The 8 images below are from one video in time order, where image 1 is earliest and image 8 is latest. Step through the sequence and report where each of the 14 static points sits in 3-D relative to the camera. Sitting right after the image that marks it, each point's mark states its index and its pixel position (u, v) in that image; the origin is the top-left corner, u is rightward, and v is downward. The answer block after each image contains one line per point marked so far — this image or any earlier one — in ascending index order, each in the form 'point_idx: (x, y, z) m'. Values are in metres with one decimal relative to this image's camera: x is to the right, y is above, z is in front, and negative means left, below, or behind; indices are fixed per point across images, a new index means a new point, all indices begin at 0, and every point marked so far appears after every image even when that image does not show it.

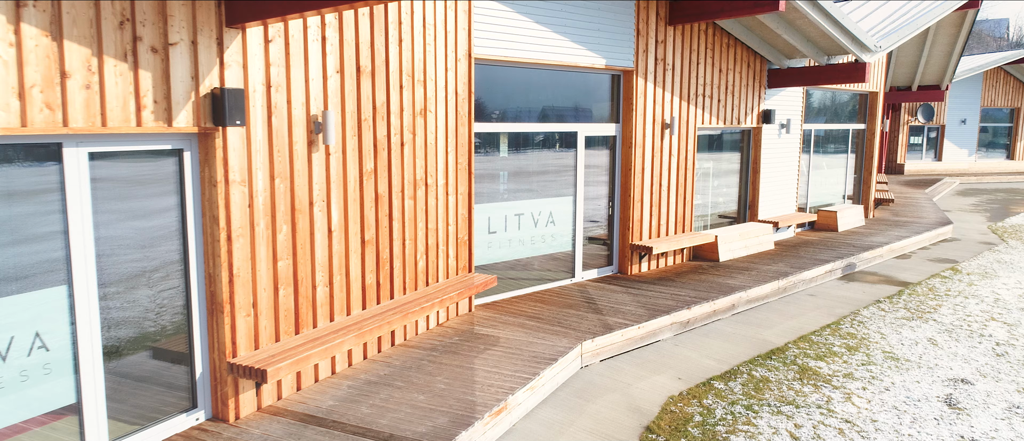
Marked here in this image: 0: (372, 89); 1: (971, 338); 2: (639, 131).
0: (-1.0, +0.9, +5.0) m
1: (+4.2, -1.1, +6.5) m
2: (+1.4, +1.0, +7.8) m
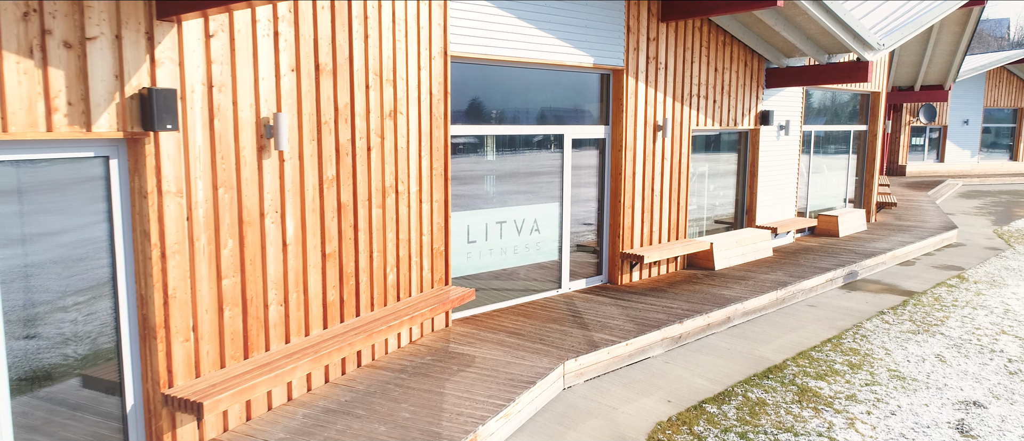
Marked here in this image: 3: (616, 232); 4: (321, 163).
0: (-1.2, +0.9, +4.6) m
1: (+4.1, -1.2, +6.1) m
2: (+1.2, +0.9, +7.4) m
3: (+1.1, -0.1, +7.5) m
4: (-1.2, +0.4, +4.5) m
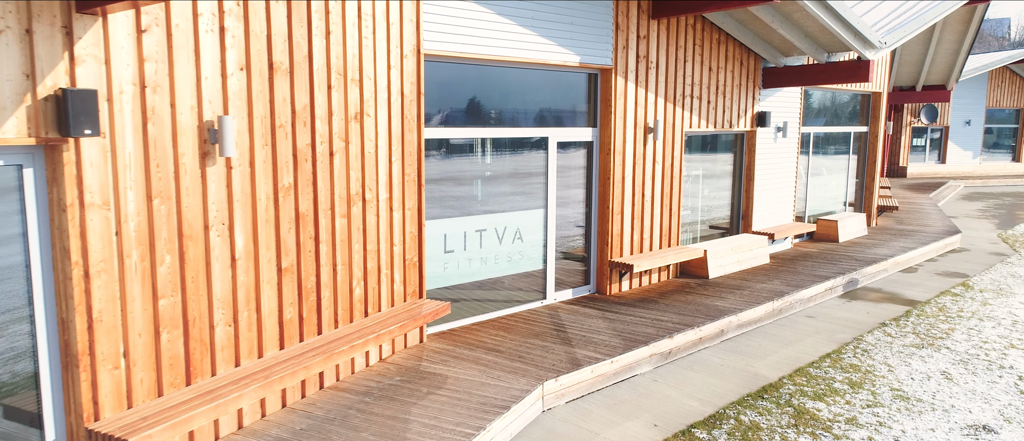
0: (-1.3, +0.8, +4.2) m
1: (+3.9, -1.2, +5.8) m
2: (+1.1, +0.8, +7.0) m
3: (+0.9, -0.2, +7.1) m
4: (-1.4, +0.3, +4.2) m
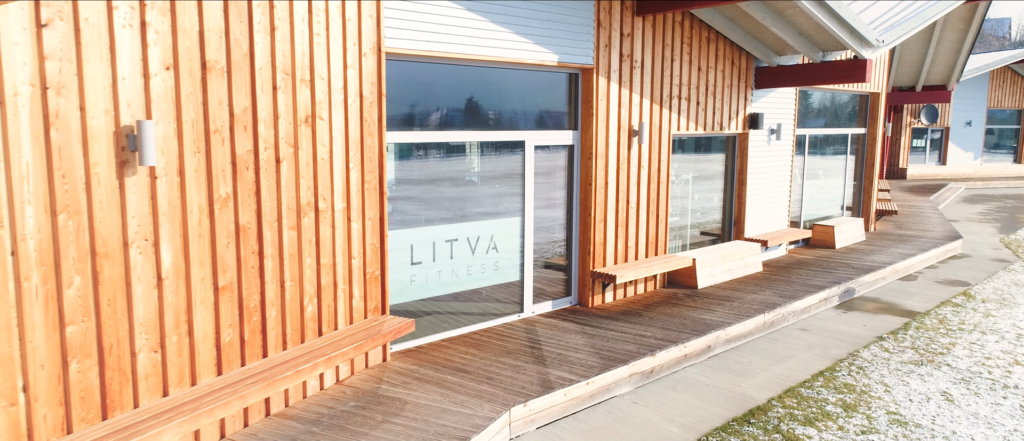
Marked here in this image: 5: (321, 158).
0: (-1.6, +0.7, +3.9) m
1: (+3.7, -1.3, +5.4) m
2: (+0.8, +0.8, +6.6) m
3: (+0.7, -0.3, +6.7) m
4: (-1.6, +0.2, +3.8) m
5: (-1.2, +0.4, +4.5) m
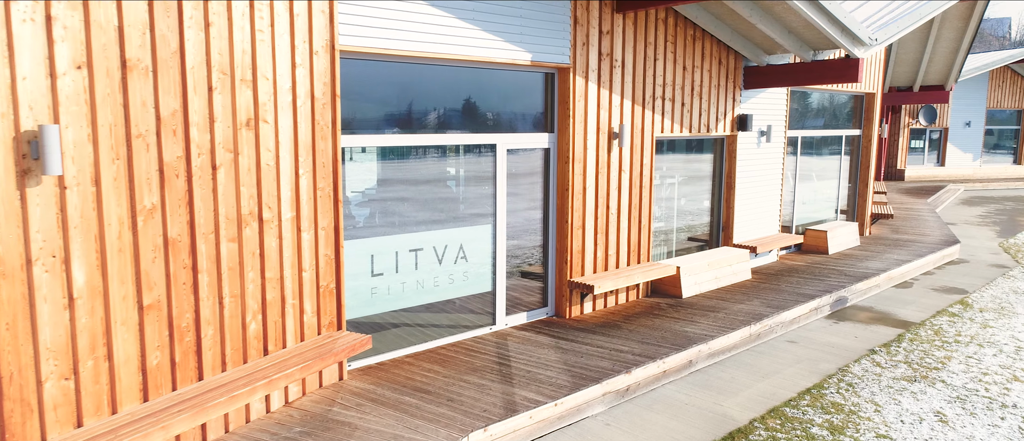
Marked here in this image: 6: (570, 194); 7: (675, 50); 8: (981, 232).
0: (-1.8, +0.6, +3.5) m
1: (+3.4, -1.4, +5.1) m
2: (+0.6, +0.7, +6.3) m
3: (+0.5, -0.3, +6.4) m
4: (-1.9, +0.2, +3.5) m
5: (-1.5, +0.3, +4.2) m
6: (+0.5, +0.2, +6.3) m
7: (+1.7, +1.7, +7.2) m
8: (+8.8, -0.2, +13.2) m
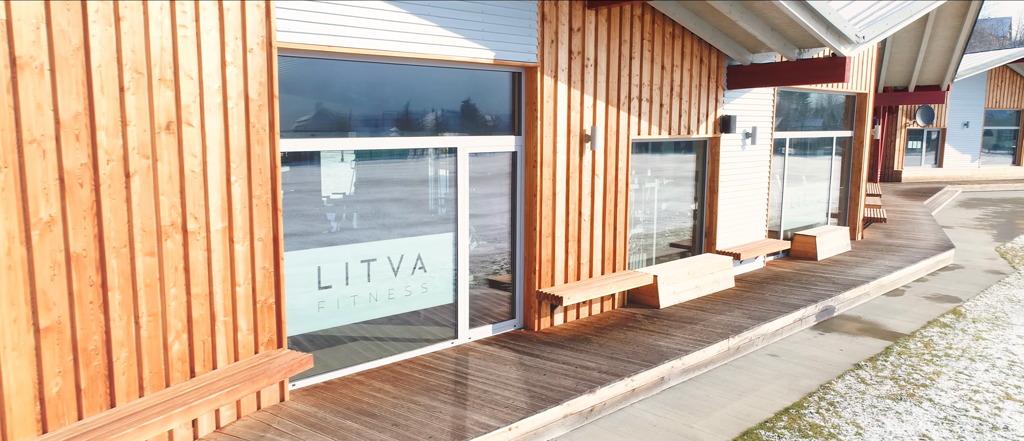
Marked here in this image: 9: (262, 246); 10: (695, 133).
0: (-2.1, +0.6, +3.2) m
1: (+3.1, -1.4, +4.7) m
2: (+0.3, +0.6, +6.0) m
3: (+0.2, -0.4, +6.1) m
4: (-2.2, +0.1, +3.1) m
5: (-1.8, +0.3, +3.9) m
6: (+0.2, +0.2, +6.0) m
7: (+1.4, +1.7, +6.8) m
8: (+8.5, -0.3, +12.8) m
9: (-1.5, -0.2, +4.3) m
10: (+2.0, +0.9, +7.6) m
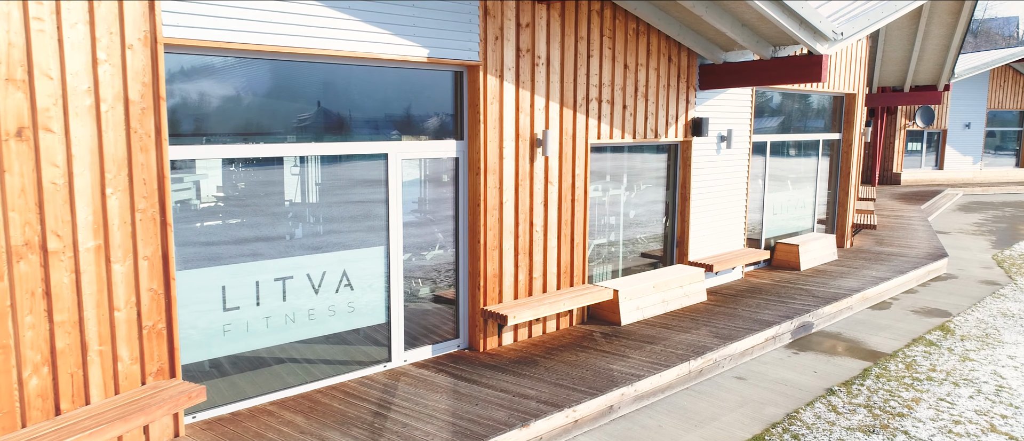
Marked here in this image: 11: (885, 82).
0: (-2.6, +0.5, +2.8) m
1: (+2.7, -1.5, +4.2) m
2: (-0.1, +0.5, +5.5) m
3: (-0.3, -0.5, +5.6) m
4: (-2.6, 0.0, +2.7) m
5: (-2.2, +0.2, +3.4) m
6: (-0.2, +0.1, +5.5) m
7: (+0.9, +1.6, +6.4) m
8: (+8.1, -0.4, +12.3) m
9: (-2.0, -0.2, +3.9) m
10: (+1.5, +0.8, +7.1) m
11: (+7.0, +2.6, +13.4) m
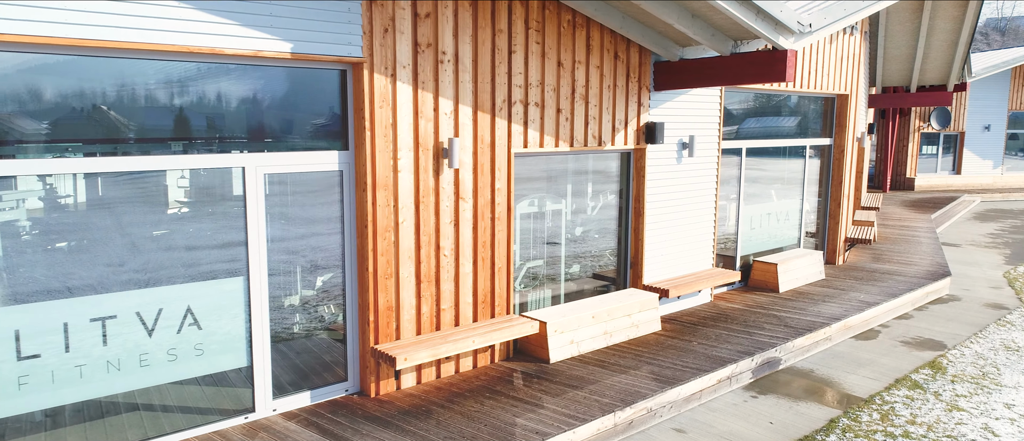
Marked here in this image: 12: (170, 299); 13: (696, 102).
0: (-3.3, +0.3, +2.0) m
1: (+1.9, -1.7, +3.3) m
2: (-0.8, +0.4, +4.7) m
3: (-1.0, -0.6, +4.8) m
4: (-3.4, -0.1, +1.9) m
5: (-3.0, 0.0, +2.7) m
6: (-0.9, -0.1, +4.7) m
7: (+0.2, +1.4, +5.5) m
8: (+7.6, -0.6, +11.3) m
9: (-2.8, -0.4, +3.1) m
10: (+0.9, +0.7, +6.2) m
11: (+6.6, +2.4, +12.3) m
12: (-2.0, -0.5, +4.1) m
13: (+1.9, +1.2, +7.1) m
